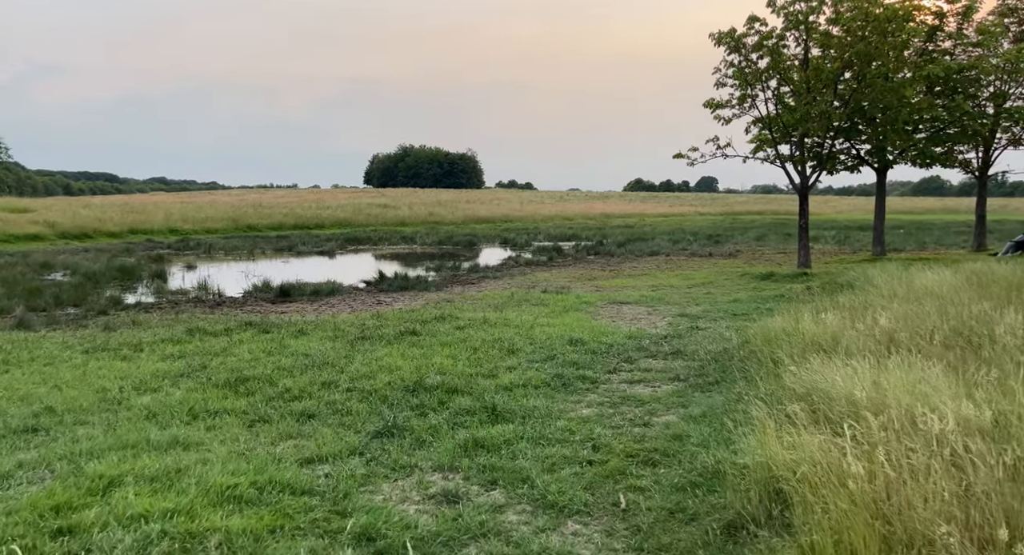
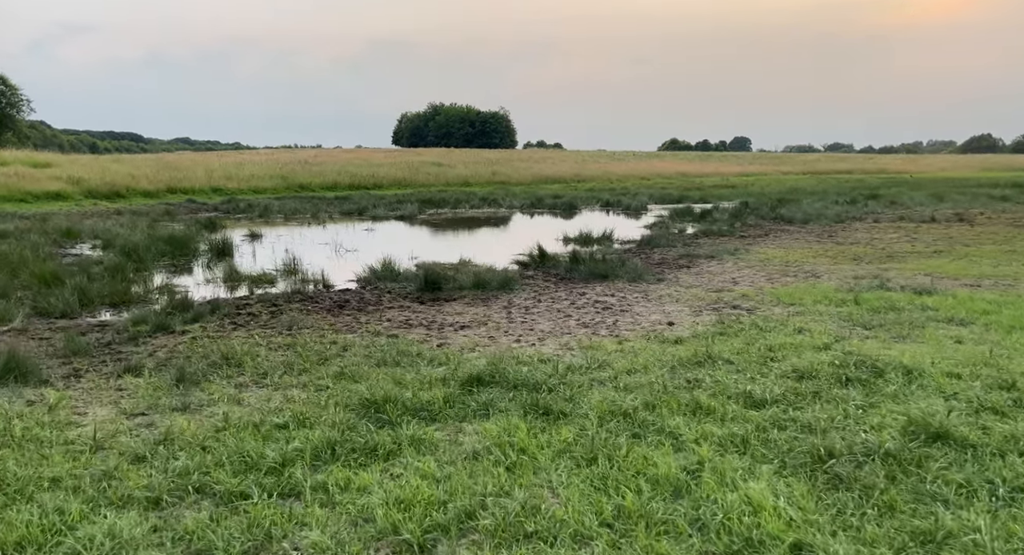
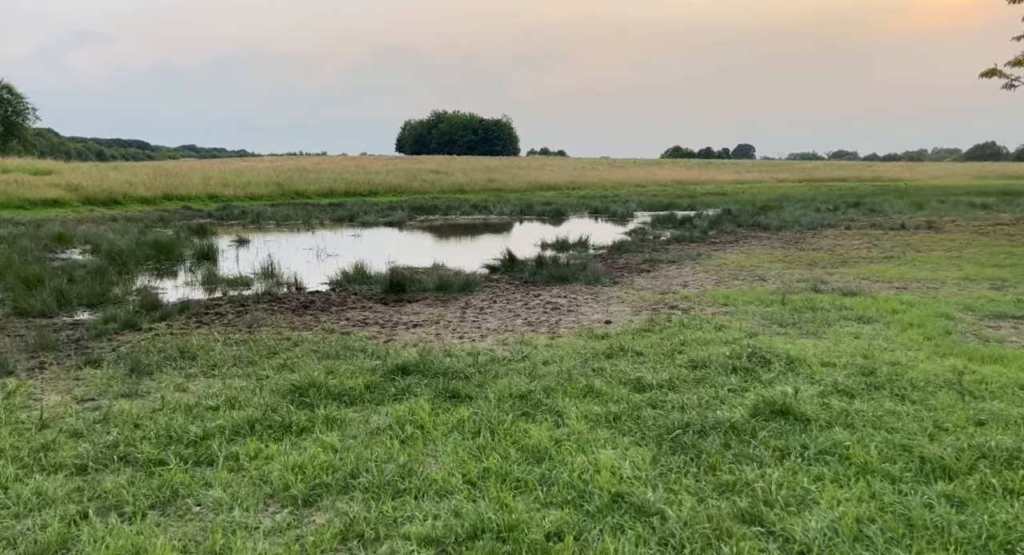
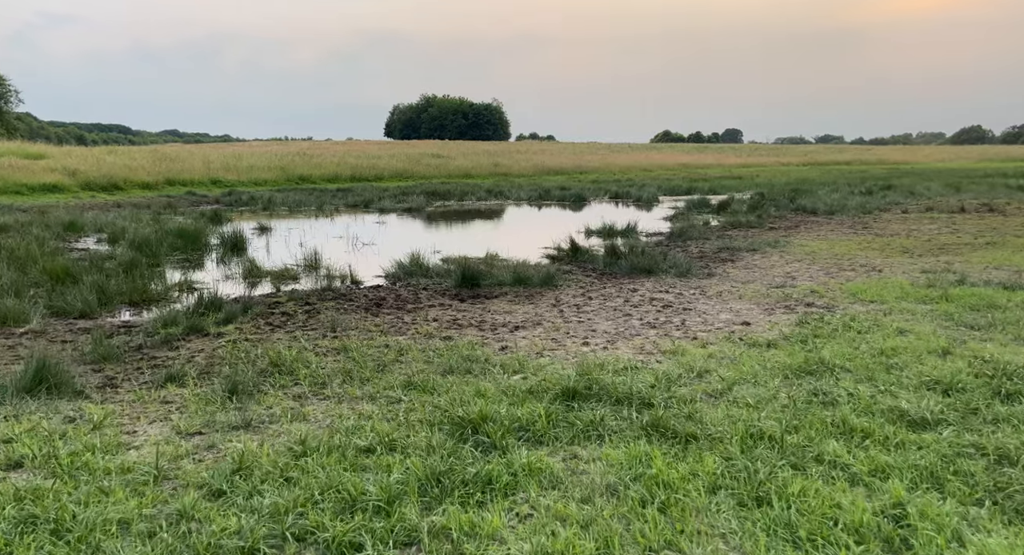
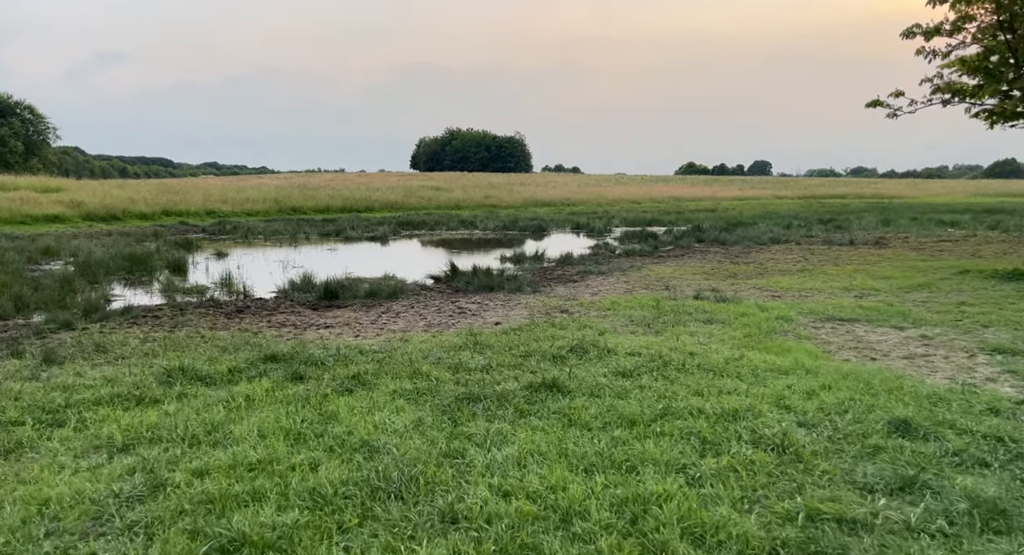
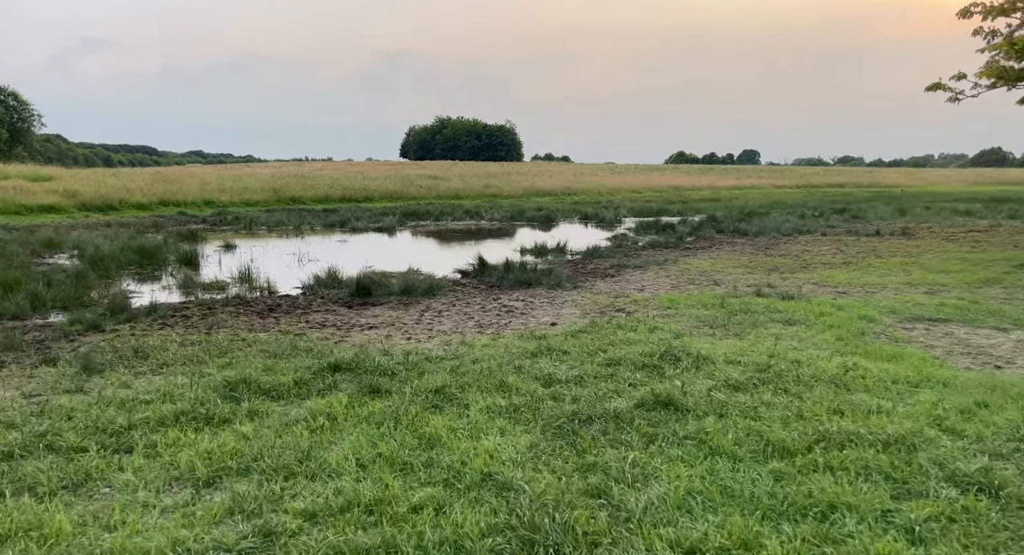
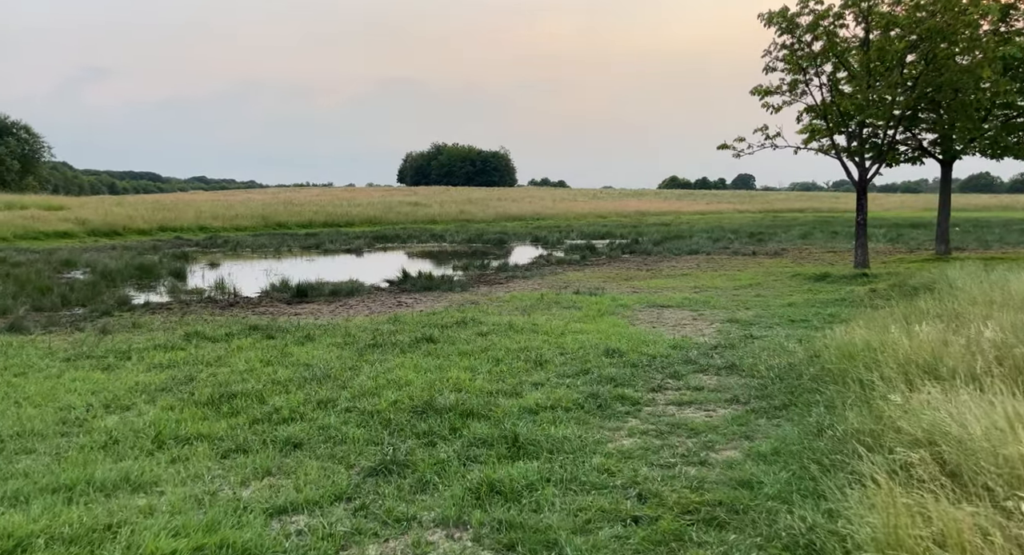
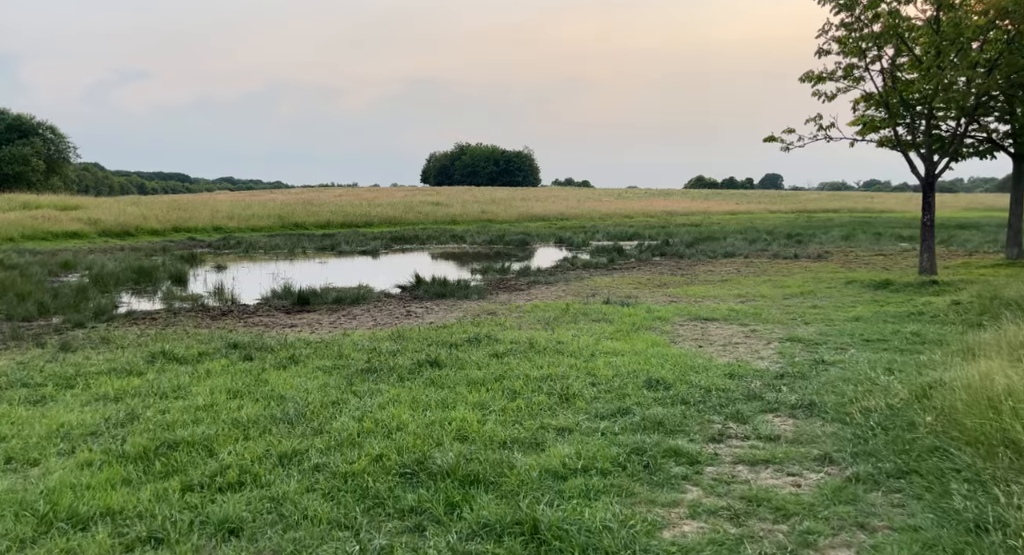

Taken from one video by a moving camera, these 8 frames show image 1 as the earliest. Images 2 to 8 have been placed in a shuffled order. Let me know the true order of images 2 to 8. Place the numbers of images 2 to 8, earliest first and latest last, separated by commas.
7, 8, 5, 6, 3, 2, 4
